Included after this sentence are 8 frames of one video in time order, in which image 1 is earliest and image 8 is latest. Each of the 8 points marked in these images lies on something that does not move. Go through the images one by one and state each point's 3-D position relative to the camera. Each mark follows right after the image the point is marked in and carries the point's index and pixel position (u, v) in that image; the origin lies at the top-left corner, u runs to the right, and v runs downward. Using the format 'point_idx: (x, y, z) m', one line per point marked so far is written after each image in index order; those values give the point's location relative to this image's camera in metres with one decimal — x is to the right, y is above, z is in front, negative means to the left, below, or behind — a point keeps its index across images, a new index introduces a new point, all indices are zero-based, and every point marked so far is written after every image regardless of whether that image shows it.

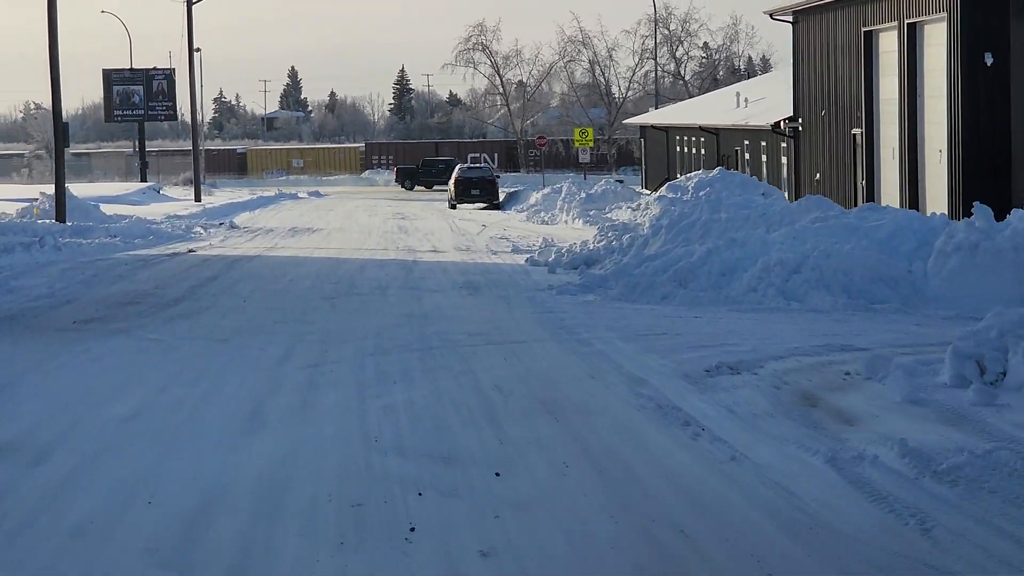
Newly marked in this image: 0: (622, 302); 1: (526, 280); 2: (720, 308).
0: (+0.8, -0.1, +16.0) m
1: (+0.1, +0.1, +19.7) m
2: (+1.4, -0.1, +15.2) m
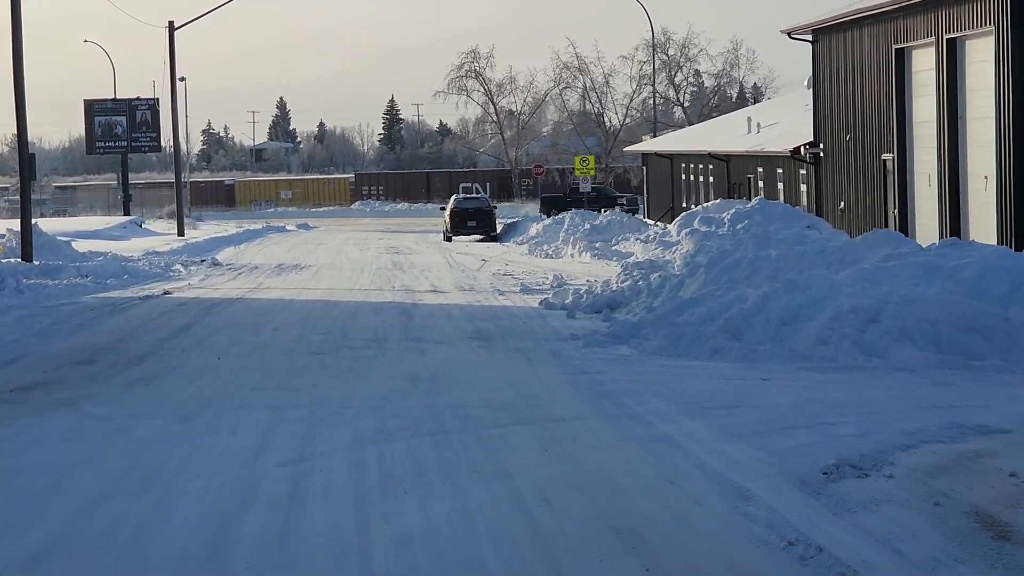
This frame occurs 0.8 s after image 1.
0: (+1.0, -0.4, +13.5) m
1: (+0.3, -0.3, +17.2) m
2: (+1.6, -0.4, +12.7) m
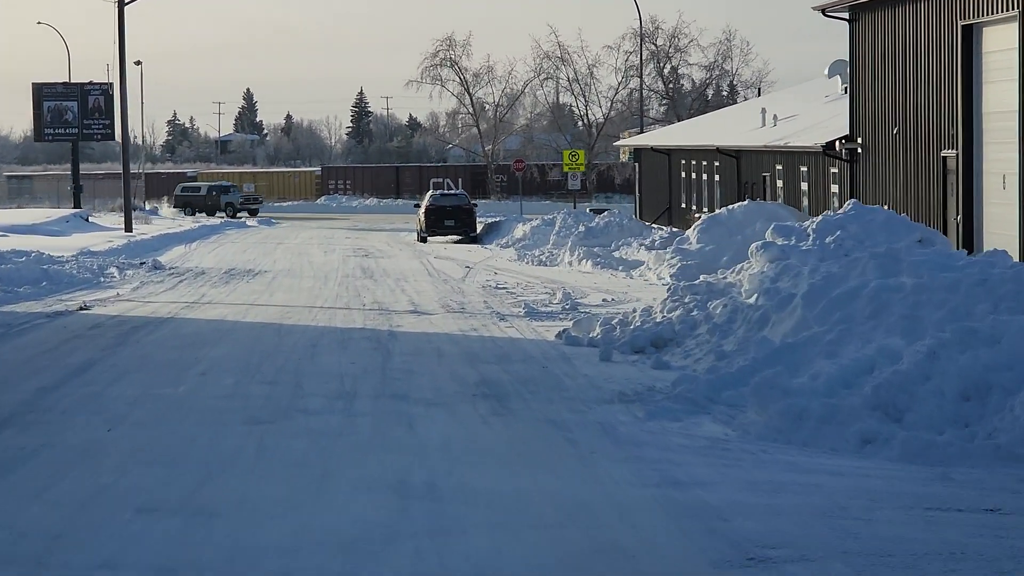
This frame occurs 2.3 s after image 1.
0: (+1.1, -0.6, +8.8) m
1: (+0.4, -0.5, +12.5) m
2: (+1.7, -0.7, +8.0) m
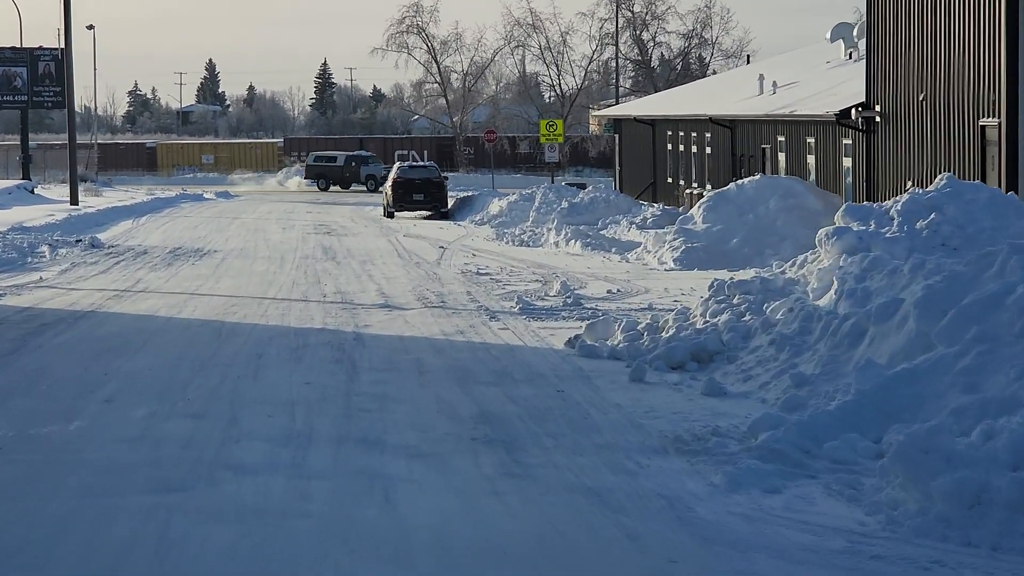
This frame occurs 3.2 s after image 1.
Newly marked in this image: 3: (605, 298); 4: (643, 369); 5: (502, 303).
0: (+1.2, -0.7, +5.7) m
1: (+0.4, -0.5, +9.3) m
2: (+1.9, -0.7, +4.9) m
3: (+0.7, -0.1, +16.8) m
4: (+0.7, -0.4, +10.8) m
5: (-0.1, -0.1, +16.3) m
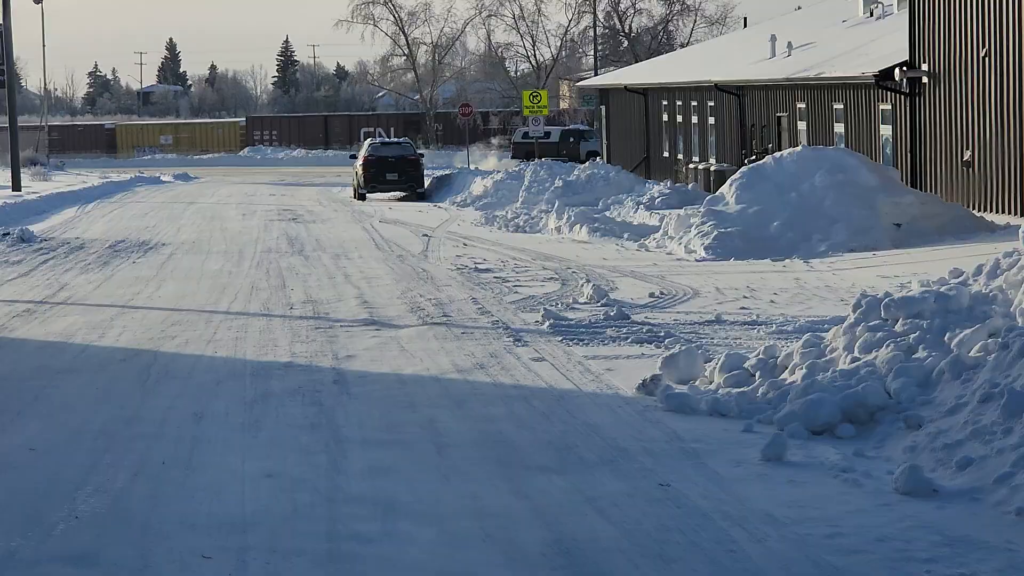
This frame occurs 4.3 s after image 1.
0: (+1.5, -0.8, +2.0) m
1: (+0.6, -0.6, +5.7) m
2: (+2.2, -0.9, +1.3) m
3: (+0.8, -0.1, +13.2) m
4: (+0.9, -0.5, +7.1) m
5: (+0.1, -0.2, +12.6) m
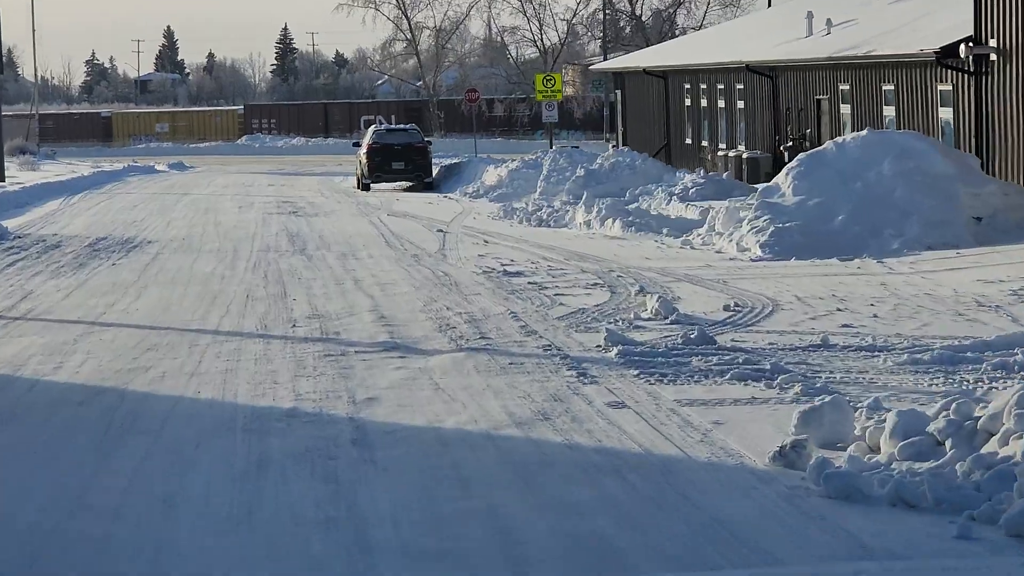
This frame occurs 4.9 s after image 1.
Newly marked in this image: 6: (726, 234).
0: (+1.8, -1.0, -0.3) m
1: (+0.9, -0.7, +3.4) m
2: (+2.4, -1.0, -1.1) m
3: (+1.1, -0.2, +10.9) m
4: (+1.1, -0.6, +4.8) m
5: (+0.3, -0.2, +10.3) m
6: (+1.9, +0.5, +19.0) m
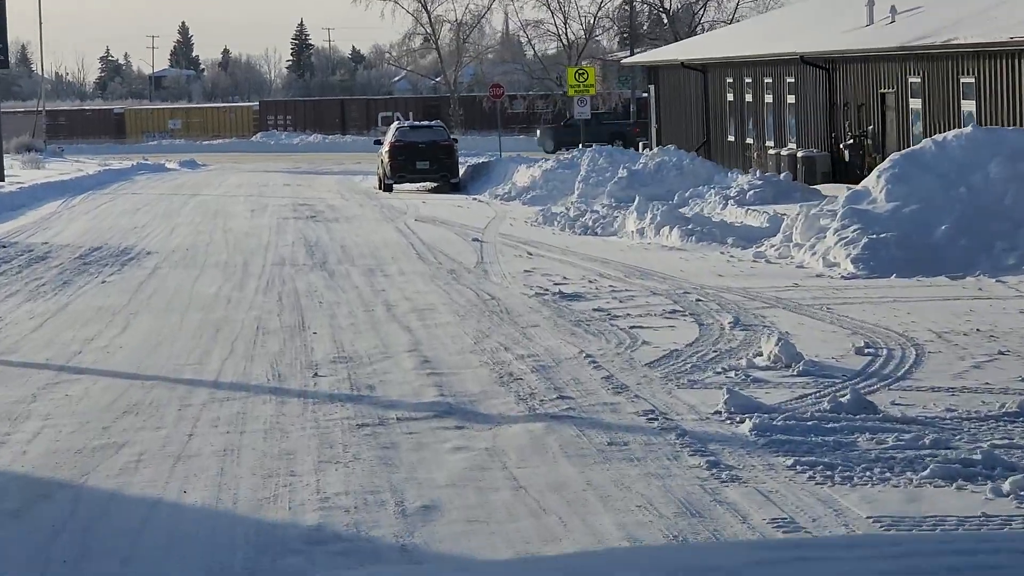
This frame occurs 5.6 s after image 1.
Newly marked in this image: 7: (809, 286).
0: (+2.0, -1.1, -2.7) m
1: (+1.2, -0.9, +1.0) m
2: (+2.7, -1.2, -3.5) m
3: (+1.4, -0.3, +8.4) m
4: (+1.4, -0.8, +2.4) m
5: (+0.6, -0.4, +7.9) m
6: (+2.2, +0.3, +16.6) m
7: (+1.9, 0.0, +14.1) m
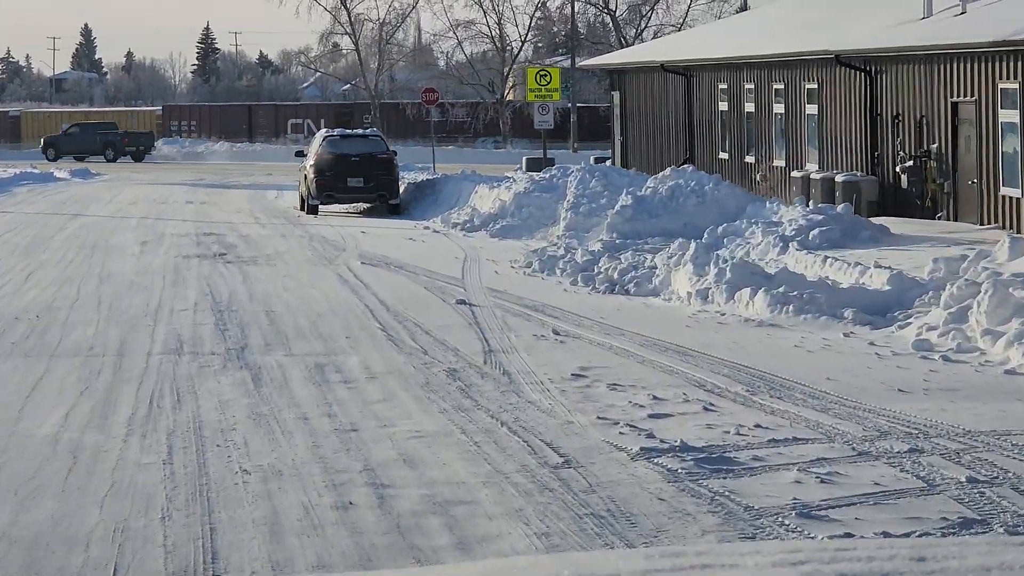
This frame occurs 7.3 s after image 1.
0: (+3.0, -1.6, -8.8) m
1: (+2.0, -1.4, -5.2) m
2: (+3.7, -1.7, -9.6) m
3: (+1.9, -0.8, +2.3) m
4: (+2.2, -1.3, -3.7) m
5: (+1.2, -0.9, +1.7) m
6: (+2.4, -0.2, +10.5) m
7: (+2.2, -0.5, +8.0) m
